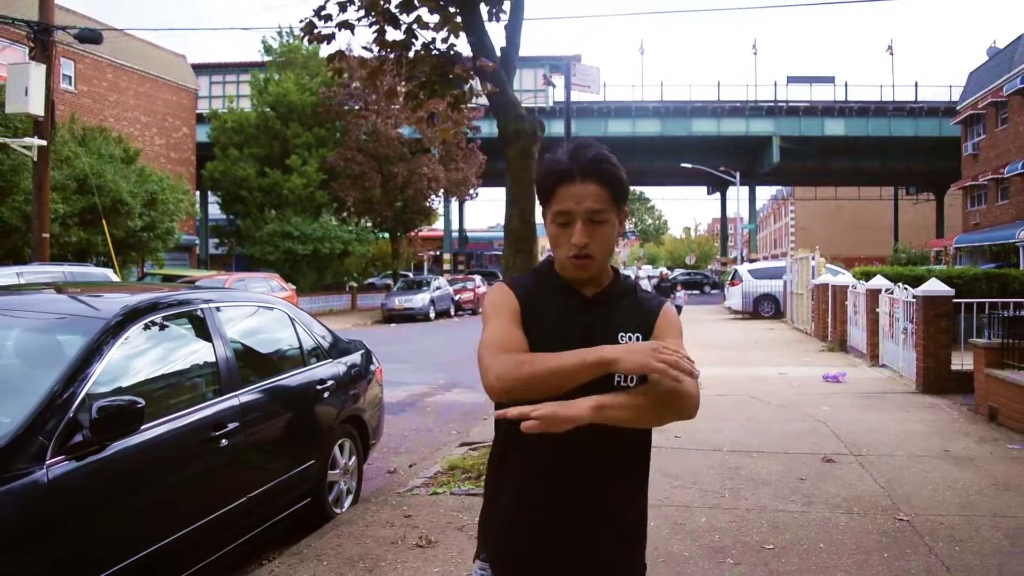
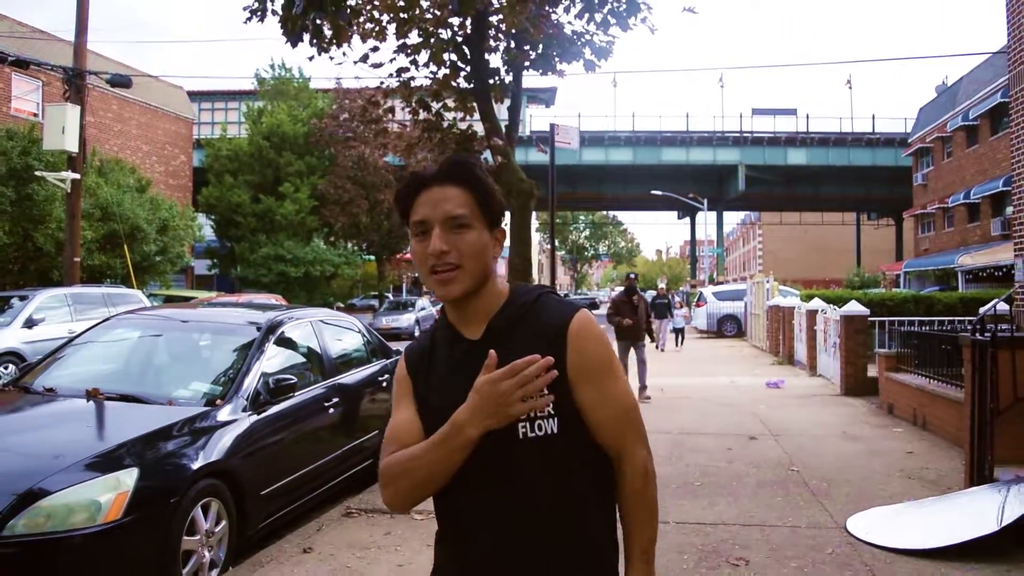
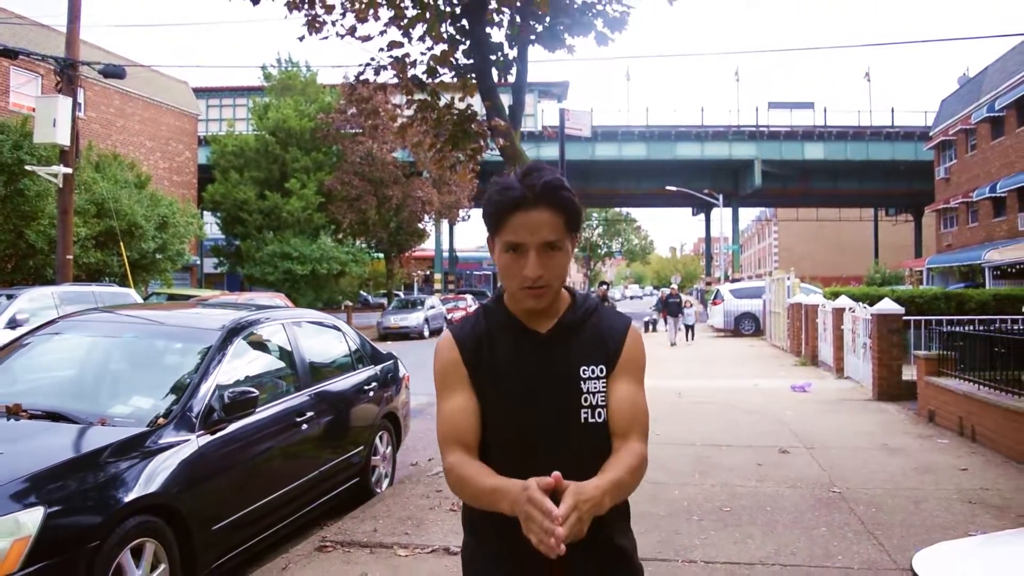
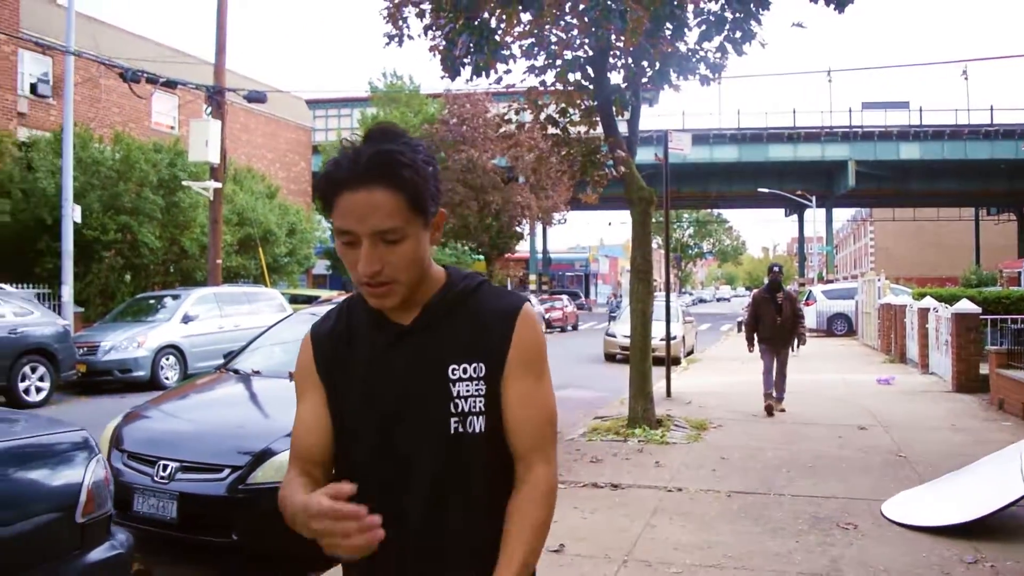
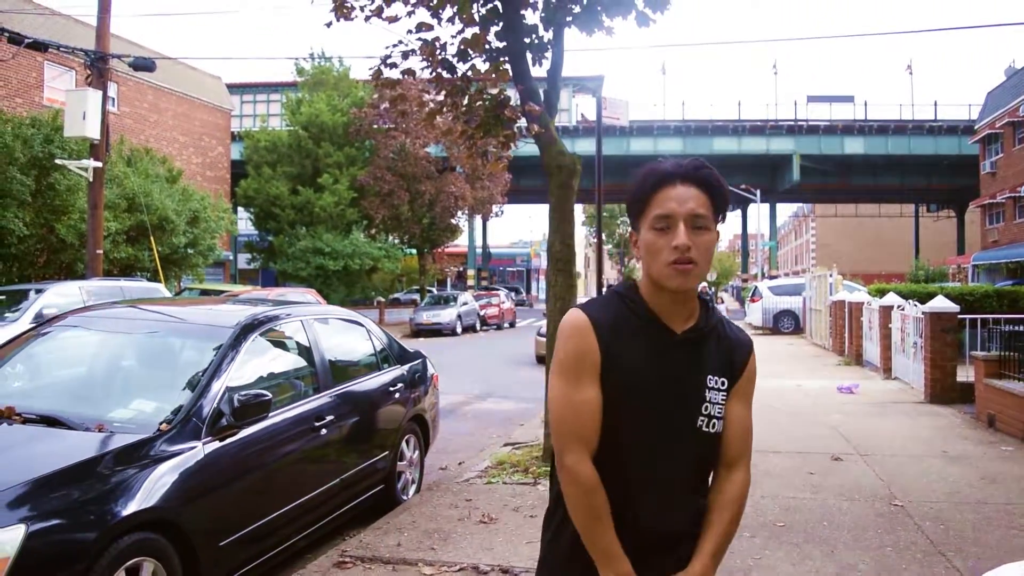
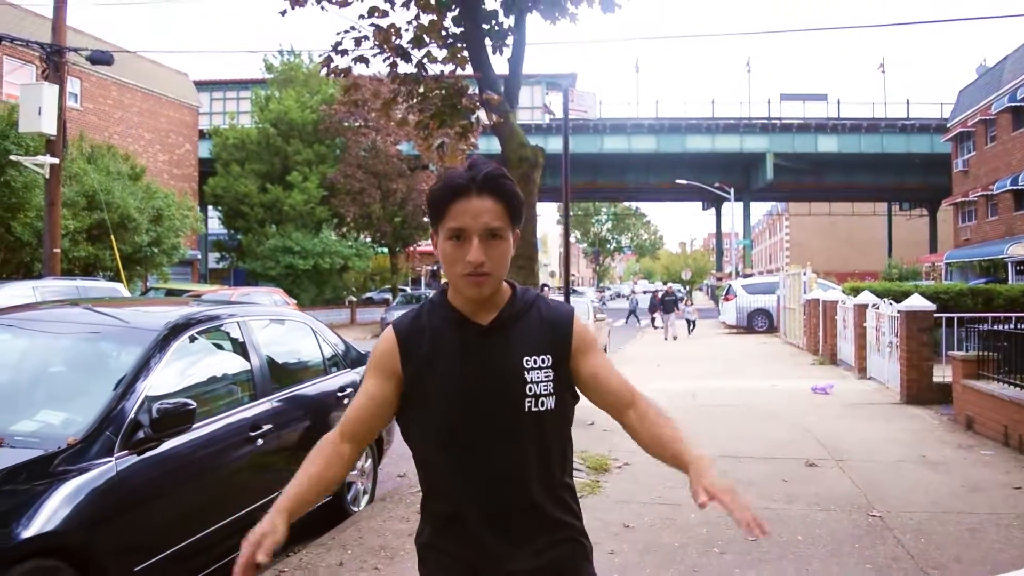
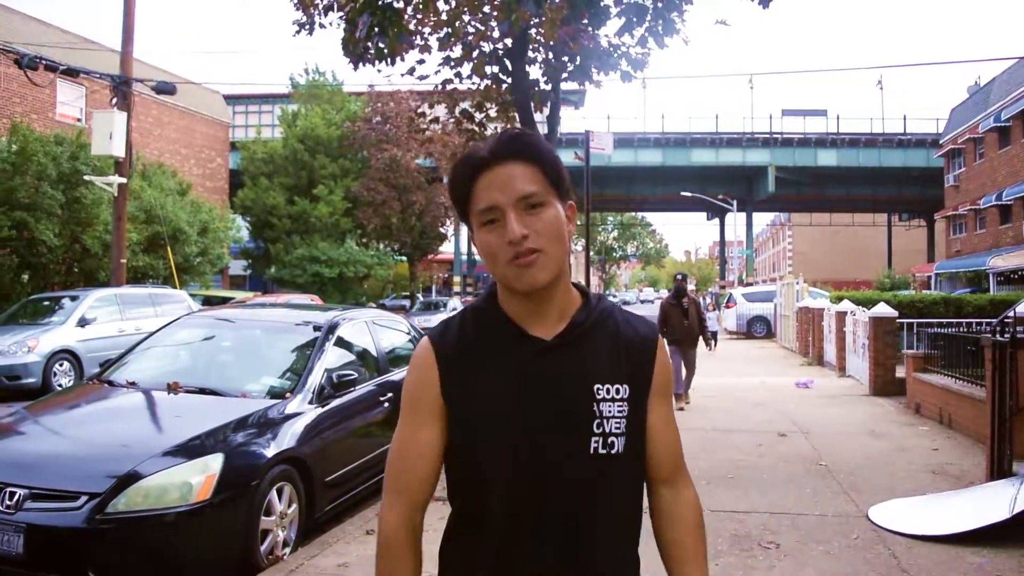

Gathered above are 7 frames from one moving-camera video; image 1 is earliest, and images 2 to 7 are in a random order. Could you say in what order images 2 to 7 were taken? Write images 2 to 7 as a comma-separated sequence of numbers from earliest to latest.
6, 5, 3, 2, 7, 4
